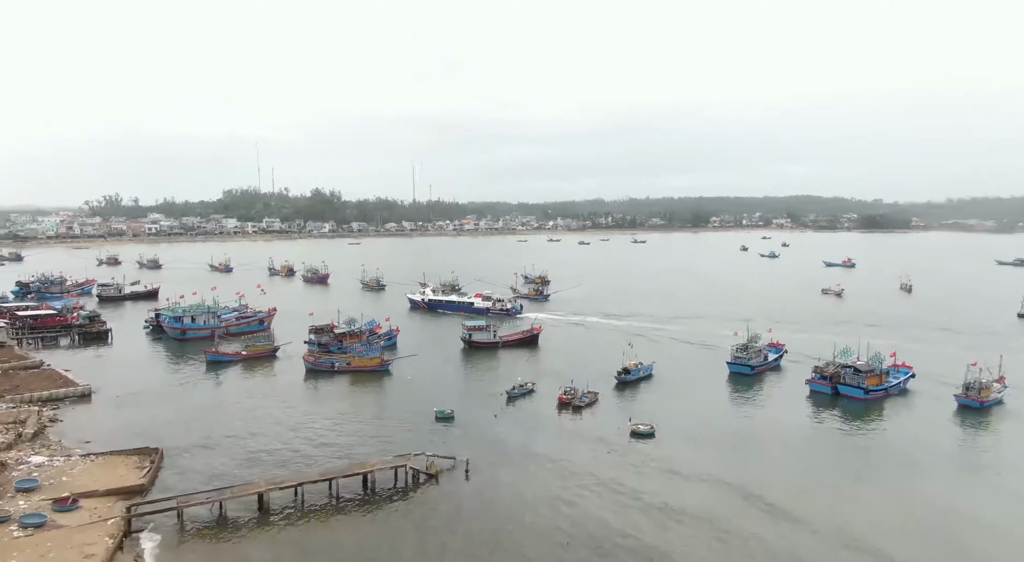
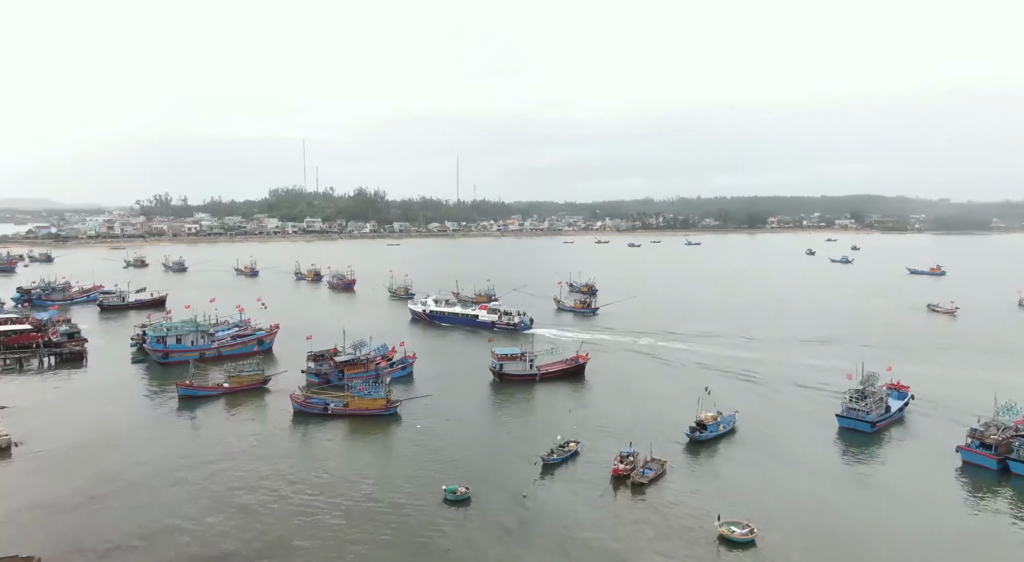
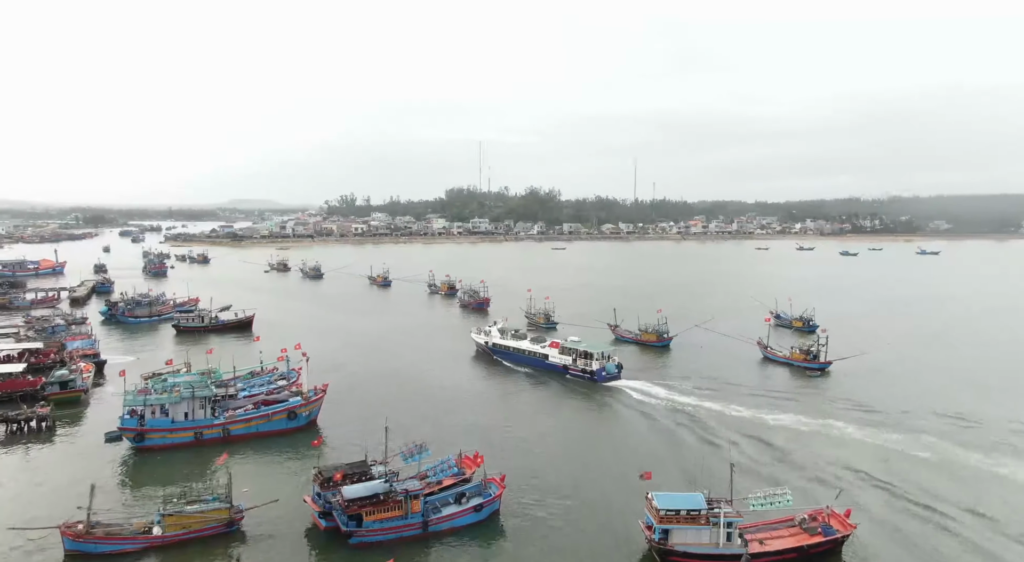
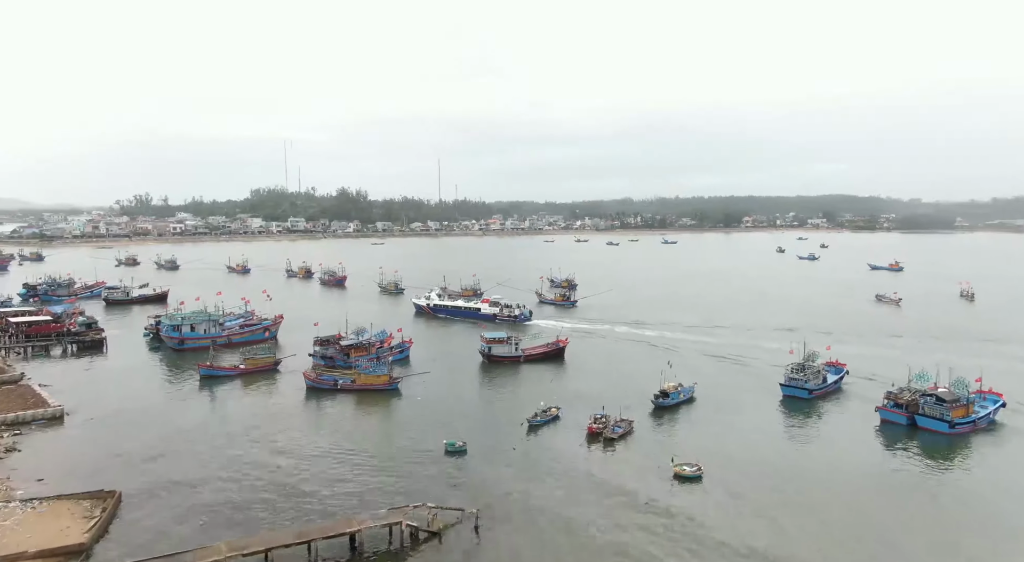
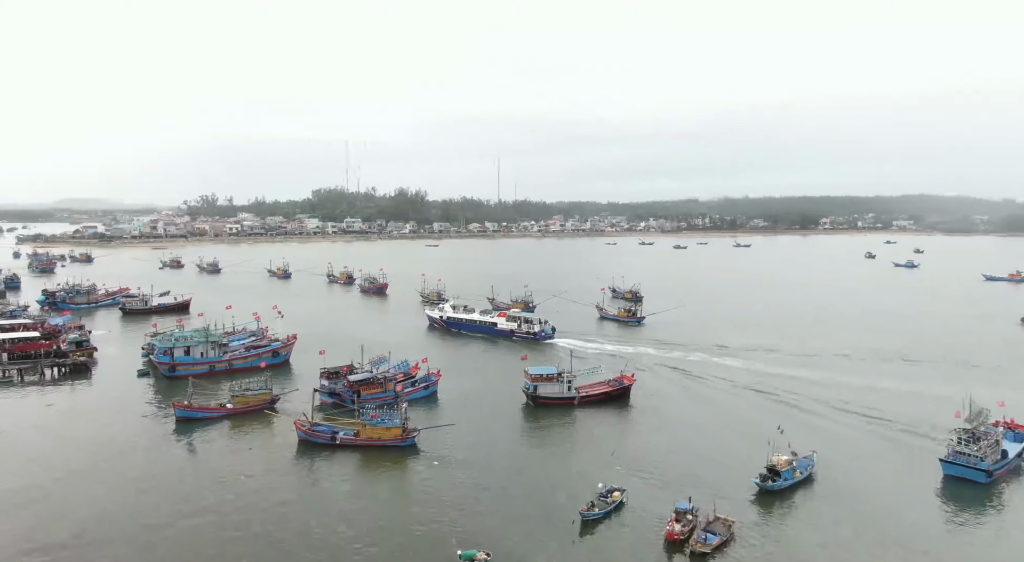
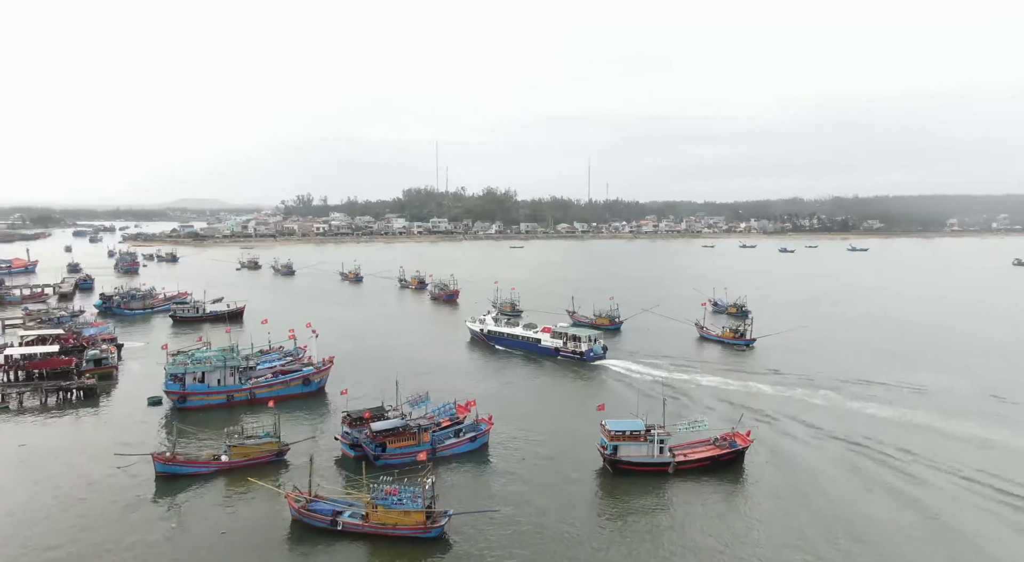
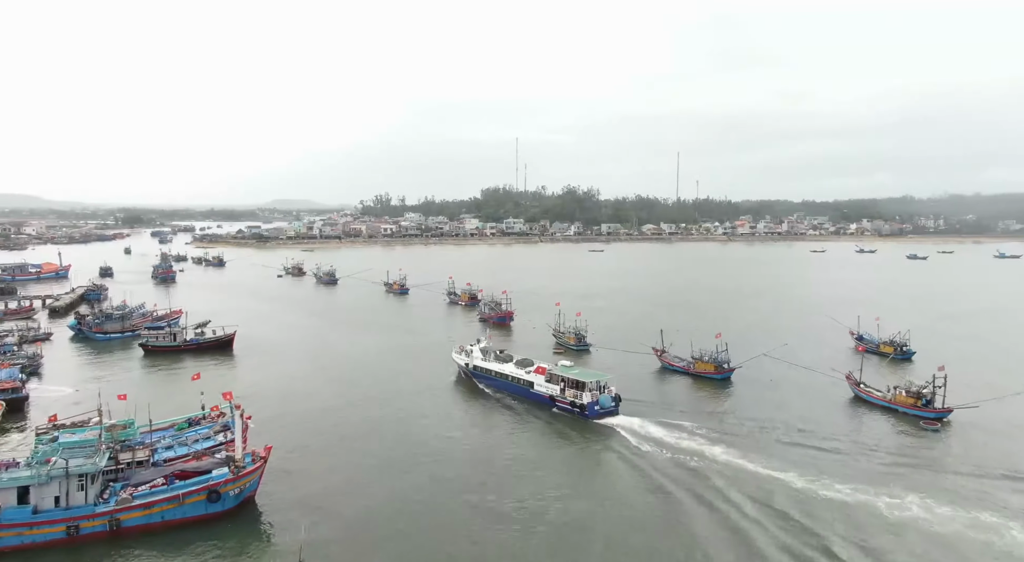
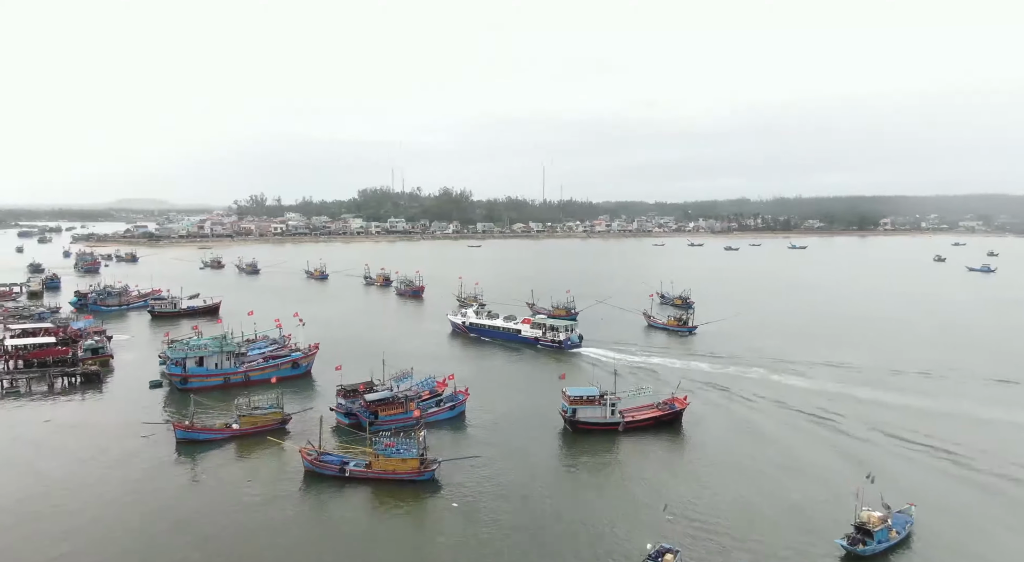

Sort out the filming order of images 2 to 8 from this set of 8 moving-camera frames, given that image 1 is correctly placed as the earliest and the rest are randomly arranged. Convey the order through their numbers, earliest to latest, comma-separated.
4, 2, 5, 8, 6, 3, 7
